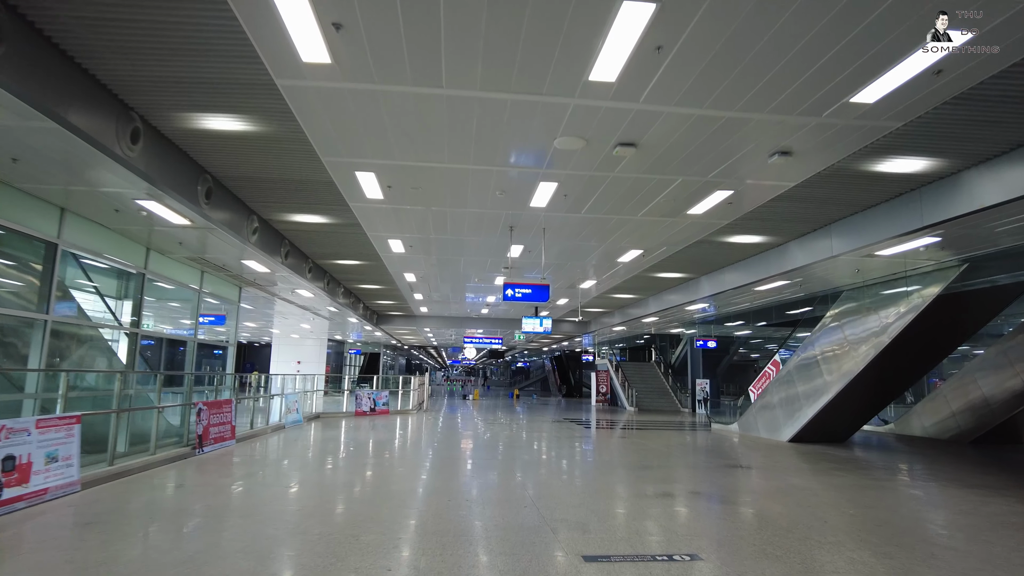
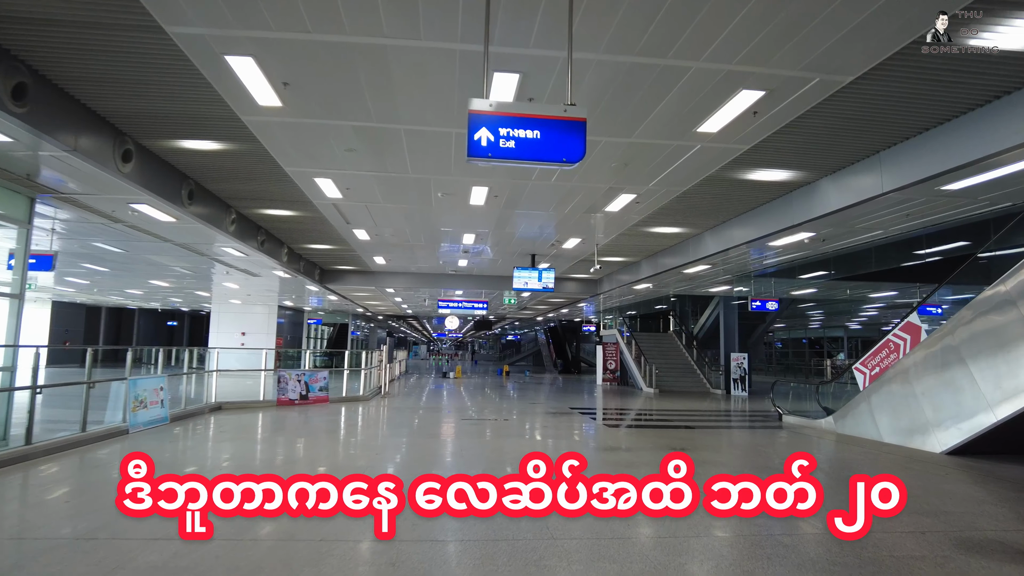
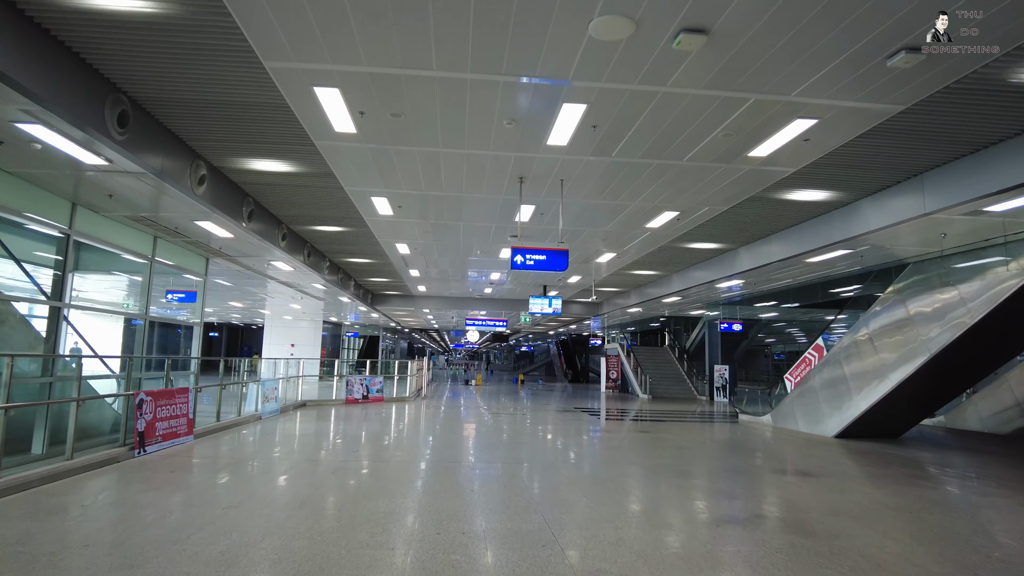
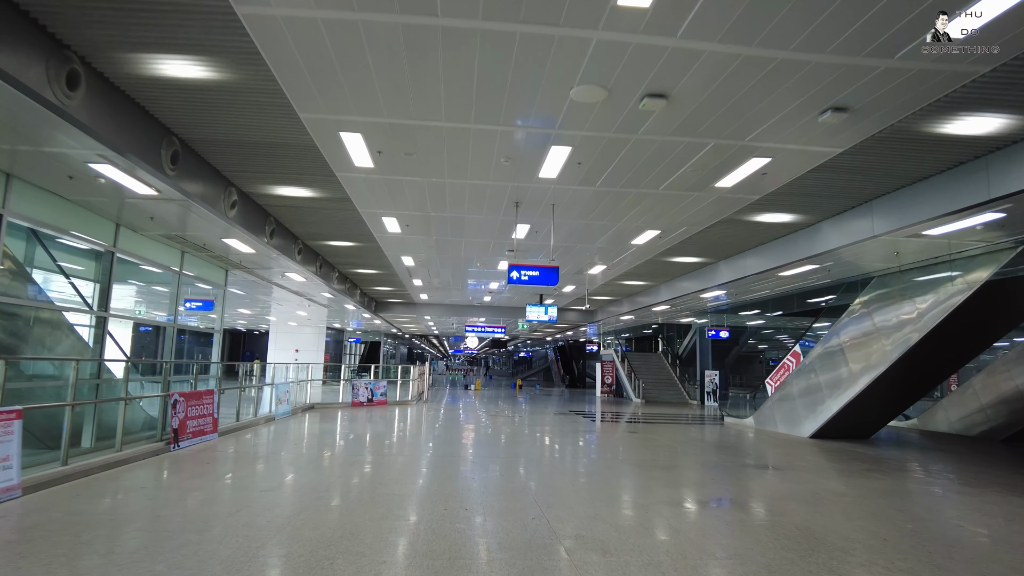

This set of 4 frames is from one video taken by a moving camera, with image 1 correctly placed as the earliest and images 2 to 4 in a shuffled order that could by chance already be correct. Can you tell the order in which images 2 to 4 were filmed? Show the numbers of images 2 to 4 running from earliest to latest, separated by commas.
4, 3, 2
